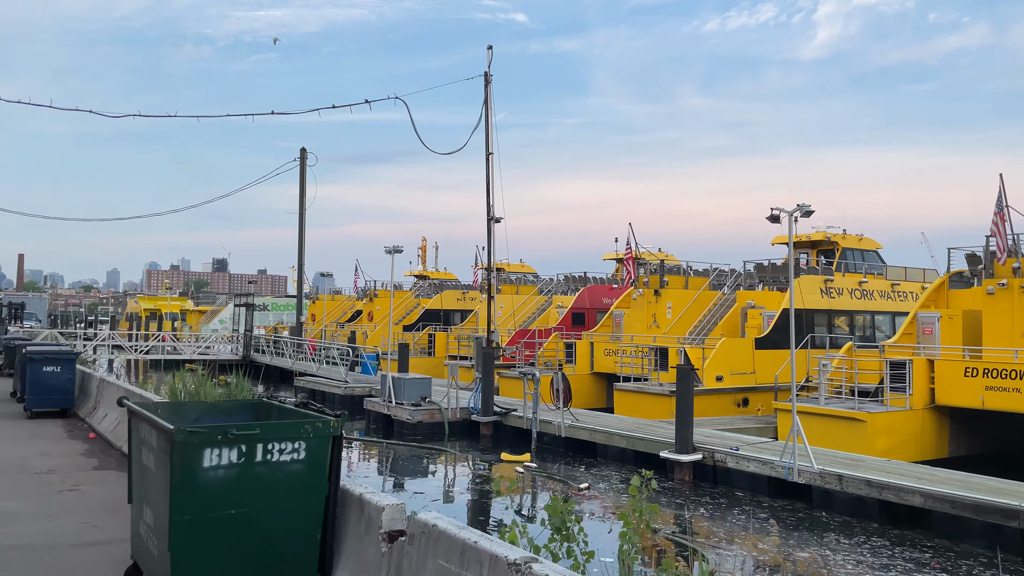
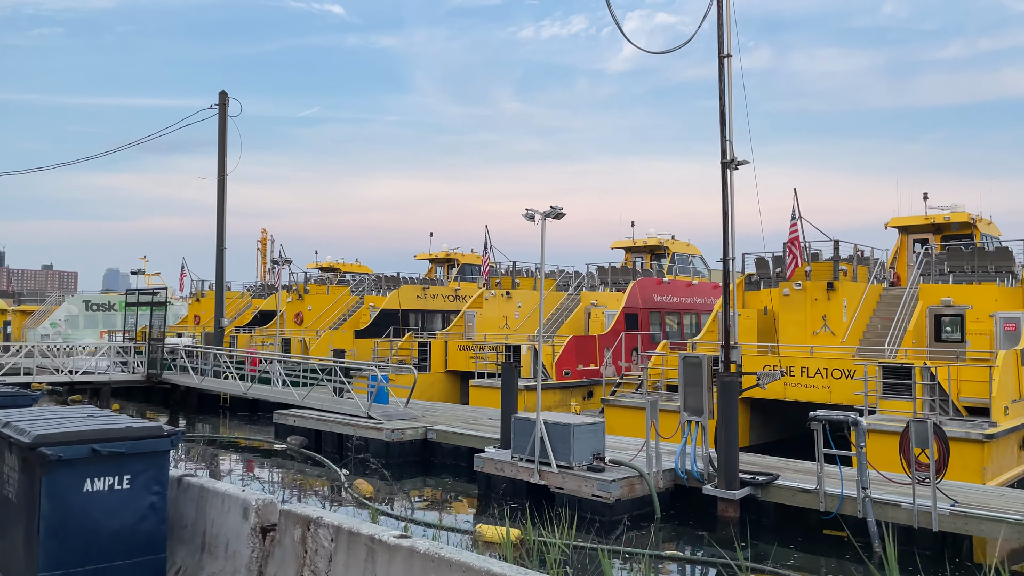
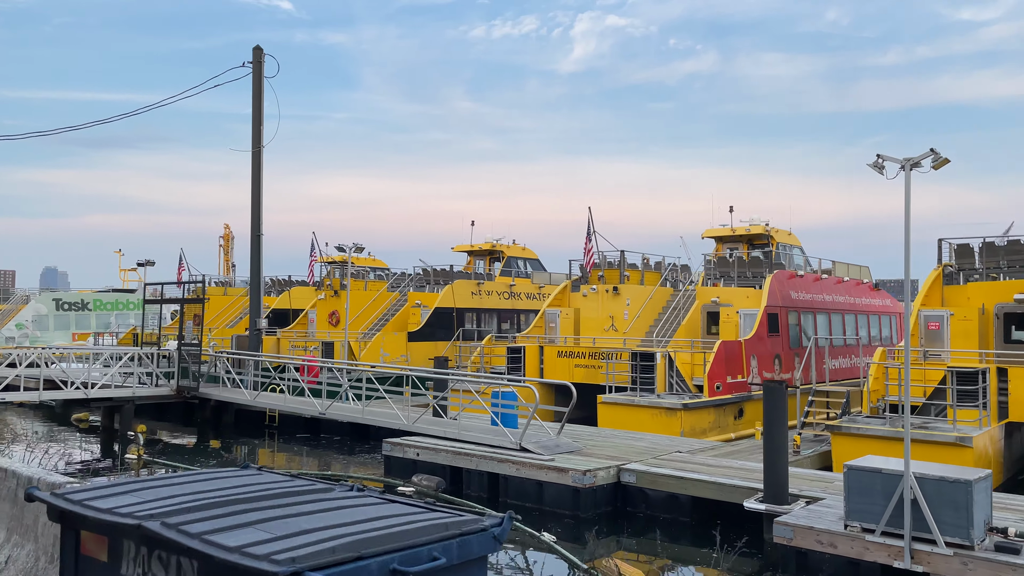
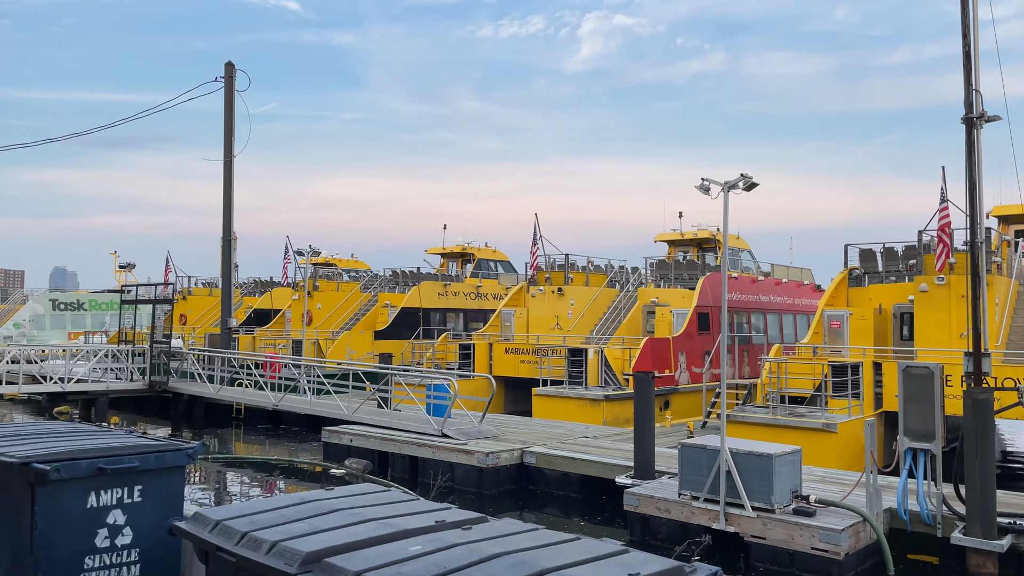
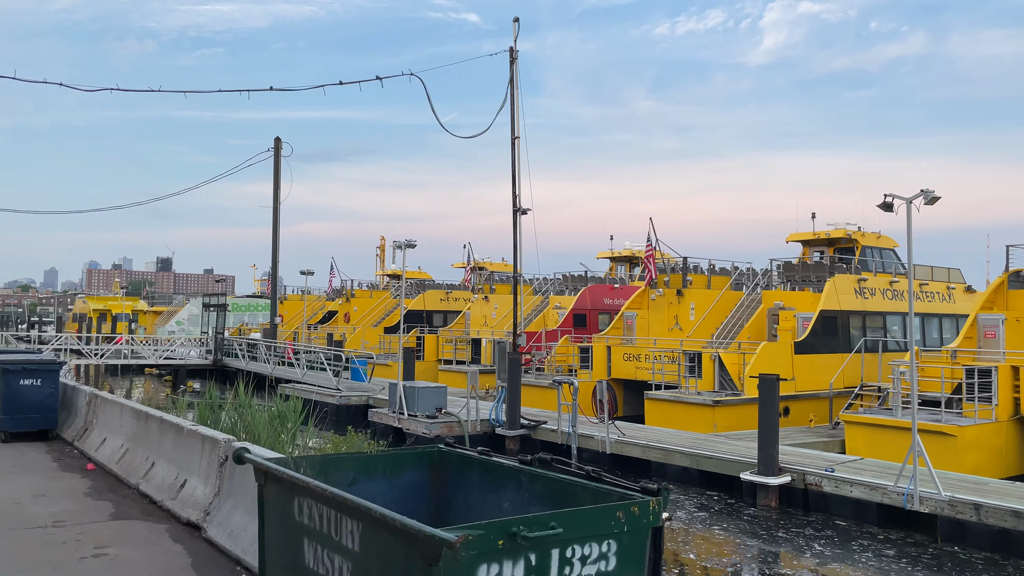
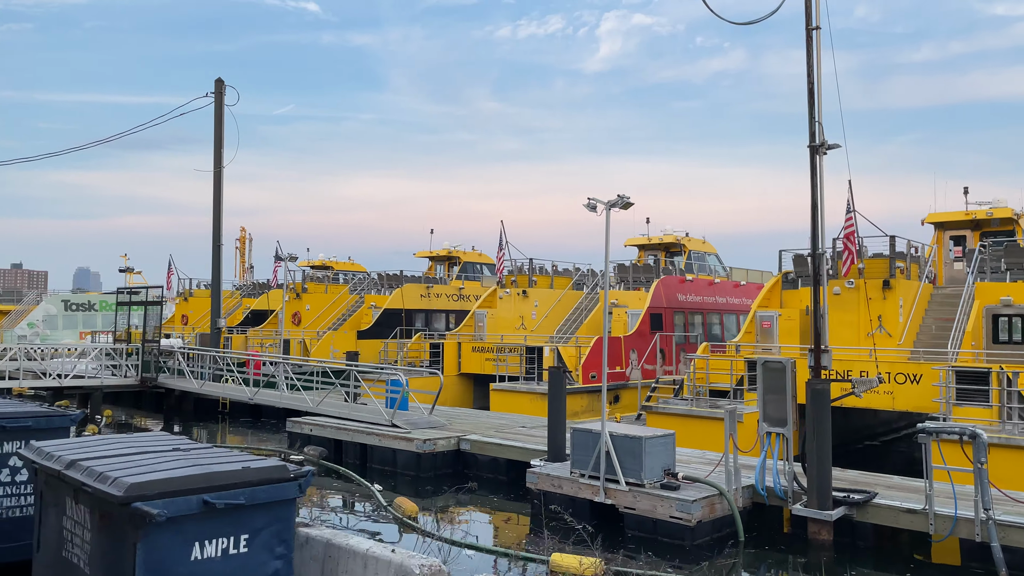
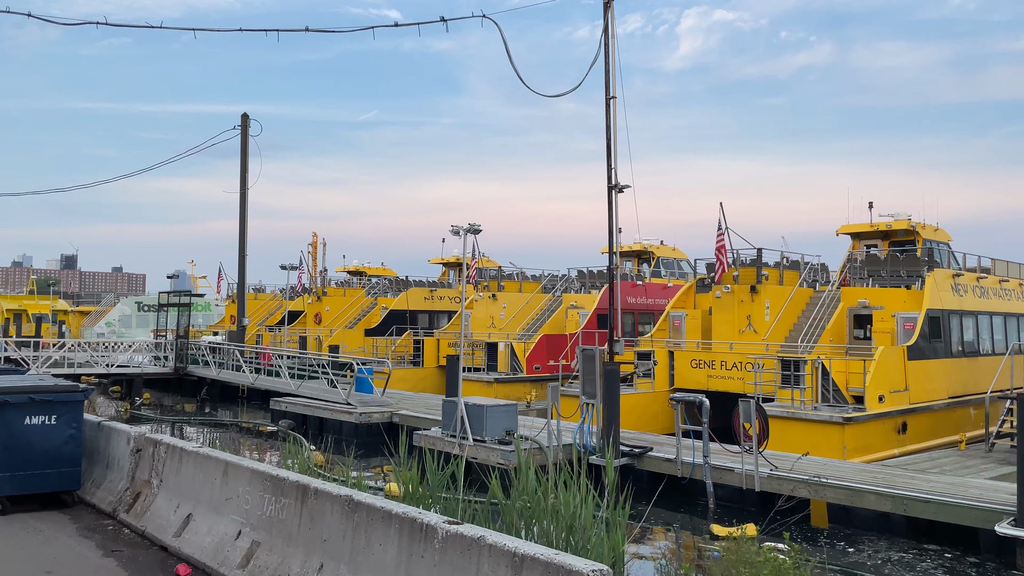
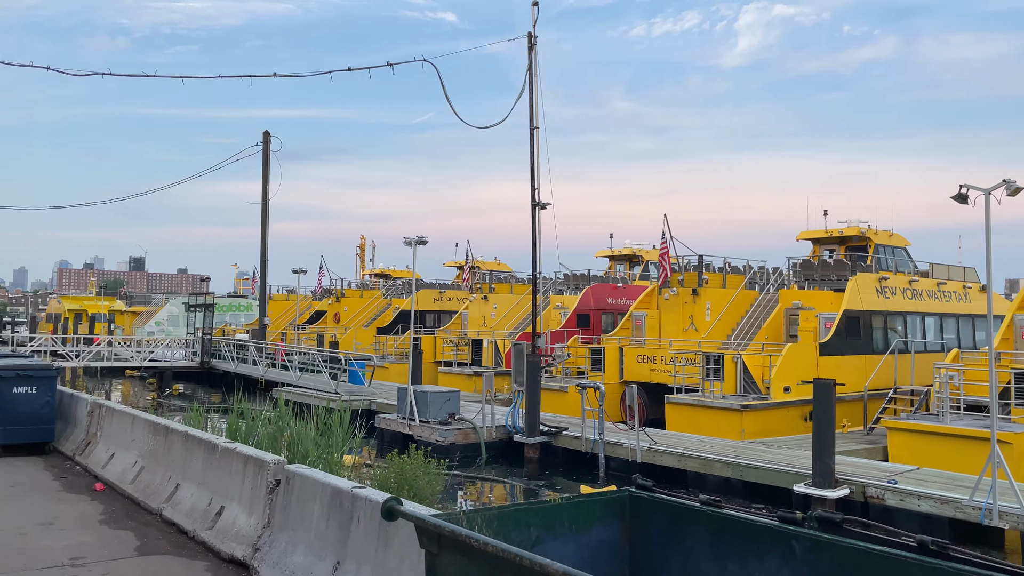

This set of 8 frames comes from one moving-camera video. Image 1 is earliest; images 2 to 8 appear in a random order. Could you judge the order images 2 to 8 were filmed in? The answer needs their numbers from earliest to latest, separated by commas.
5, 8, 7, 2, 6, 4, 3
